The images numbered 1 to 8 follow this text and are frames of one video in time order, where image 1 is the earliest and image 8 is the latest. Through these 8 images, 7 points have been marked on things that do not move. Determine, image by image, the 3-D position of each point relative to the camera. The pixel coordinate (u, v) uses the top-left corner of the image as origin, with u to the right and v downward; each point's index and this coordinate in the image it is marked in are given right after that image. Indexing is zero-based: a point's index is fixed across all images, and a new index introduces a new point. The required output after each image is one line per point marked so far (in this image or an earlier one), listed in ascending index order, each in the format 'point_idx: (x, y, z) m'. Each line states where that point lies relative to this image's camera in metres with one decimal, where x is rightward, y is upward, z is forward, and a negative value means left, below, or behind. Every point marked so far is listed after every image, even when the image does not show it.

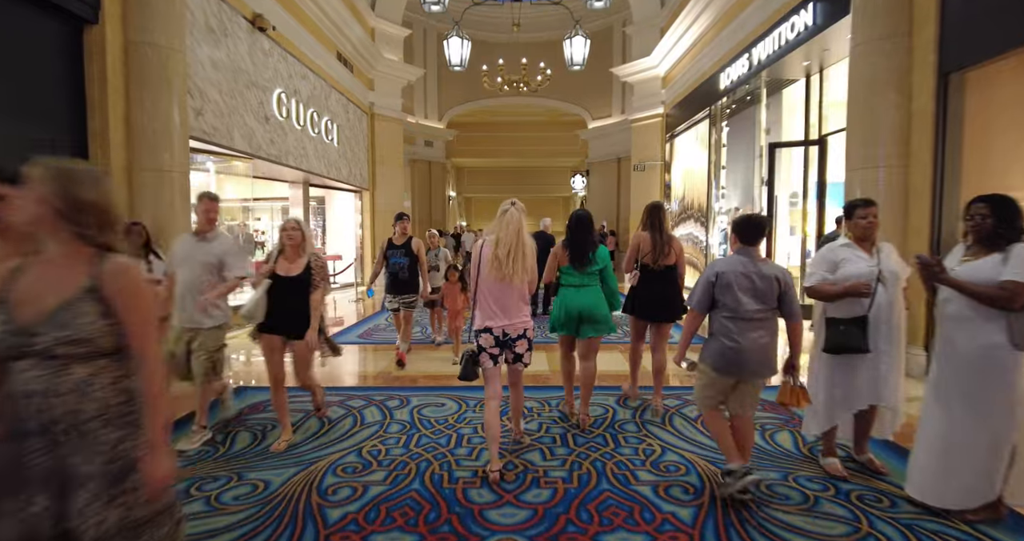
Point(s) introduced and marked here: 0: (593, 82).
0: (+3.1, +7.2, +17.4) m
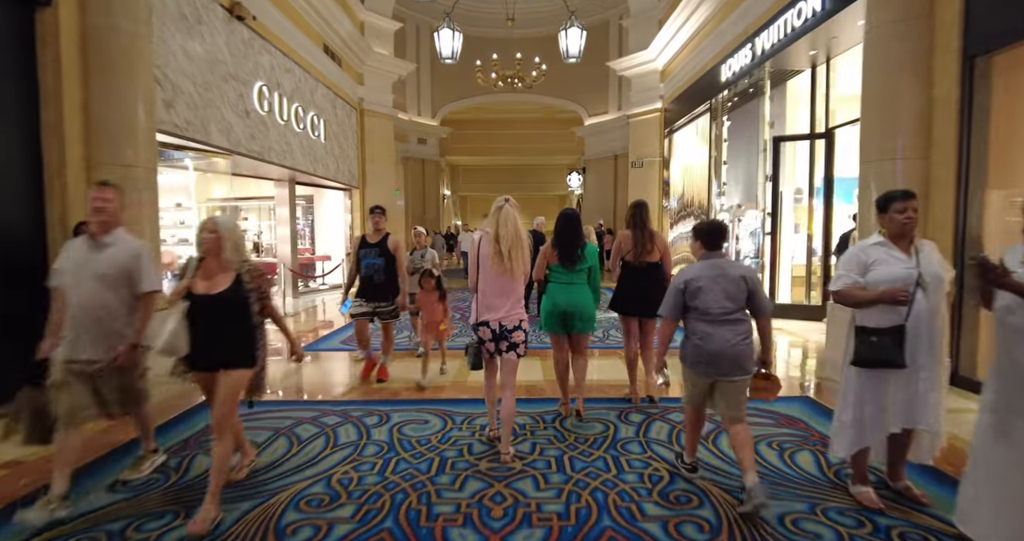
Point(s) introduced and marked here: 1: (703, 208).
0: (+2.9, +7.2, +17.1) m
1: (+3.8, +1.2, +8.9) m
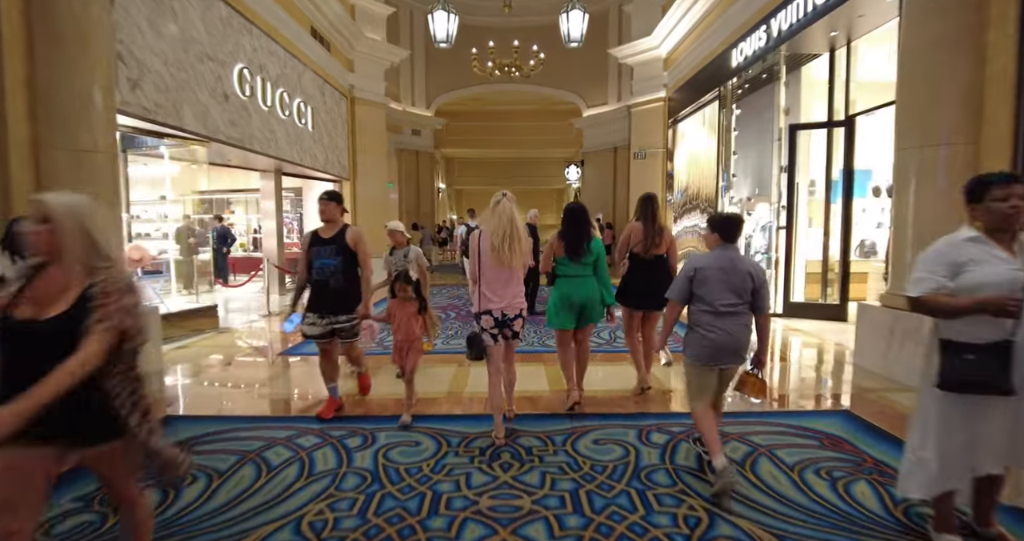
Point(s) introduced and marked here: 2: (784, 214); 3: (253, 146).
0: (+2.8, +7.4, +16.6) m
1: (+3.7, +1.3, +8.5) m
2: (+4.1, +0.9, +6.8) m
3: (-3.8, +1.8, +6.8) m
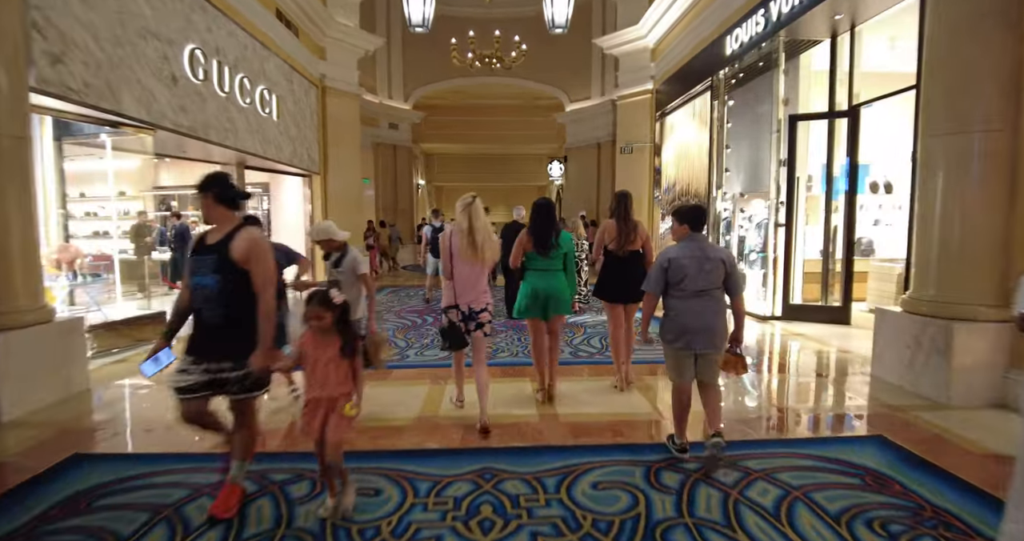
0: (+2.1, +7.5, +16.2) m
1: (+3.4, +1.3, +8.1) m
2: (+3.8, +0.9, +6.4) m
3: (-4.1, +1.8, +6.1) m
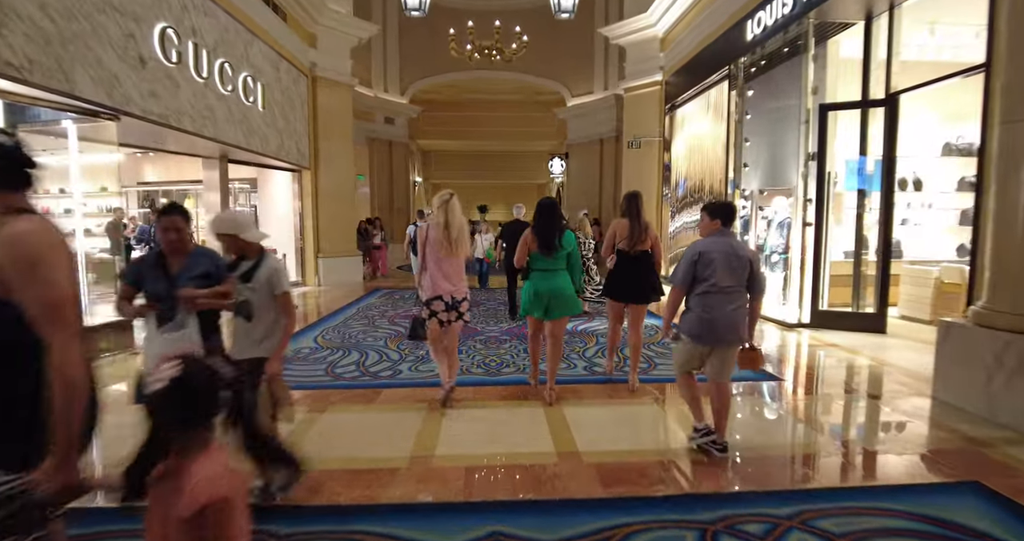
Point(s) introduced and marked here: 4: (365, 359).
0: (+2.1, +7.5, +15.6) m
1: (+3.5, +1.3, +7.6) m
2: (+3.9, +0.8, +5.9) m
3: (-4.0, +1.8, +5.6) m
4: (-1.4, -0.9, +4.3) m
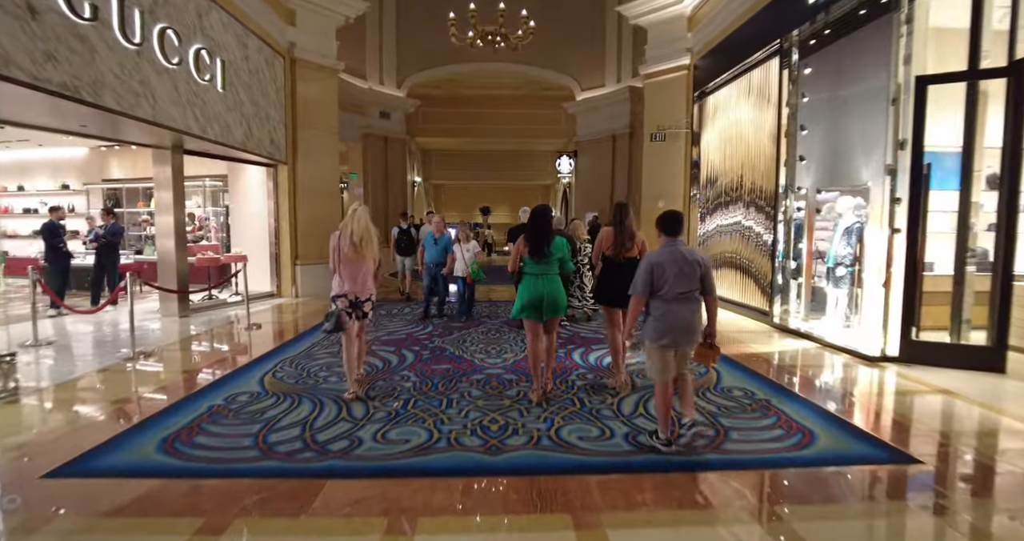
0: (+2.3, +7.2, +14.5) m
1: (+3.6, +1.1, +6.4) m
2: (+3.9, +0.6, +4.7) m
3: (-3.9, +1.6, +4.4) m
4: (-1.3, -1.0, +3.1) m
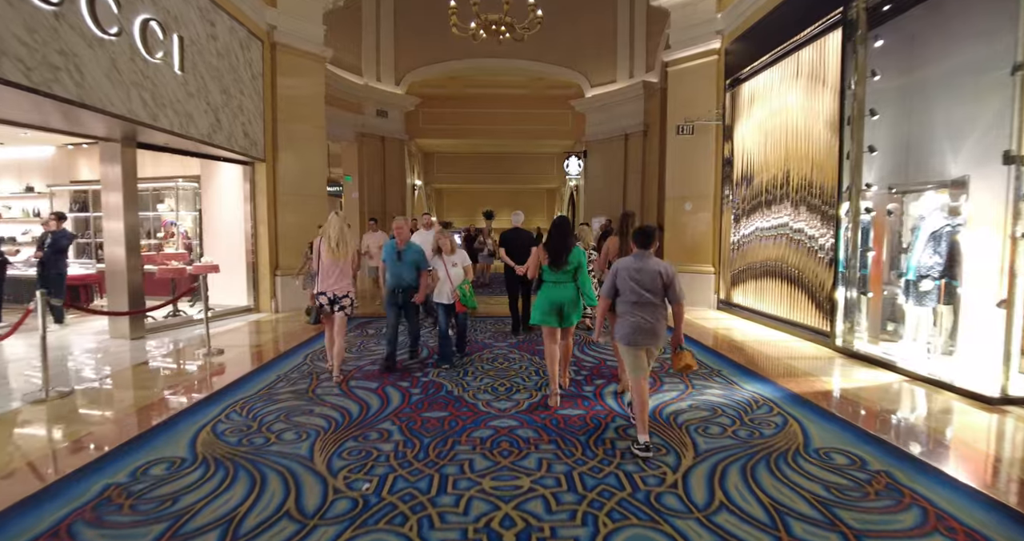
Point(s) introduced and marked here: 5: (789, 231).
0: (+2.5, +7.0, +13.6) m
1: (+3.7, +0.9, +5.4) m
2: (+4.1, +0.5, +3.7) m
3: (-3.8, +1.5, +3.5) m
4: (-1.2, -1.1, +2.1) m
5: (+3.7, +0.5, +6.0) m
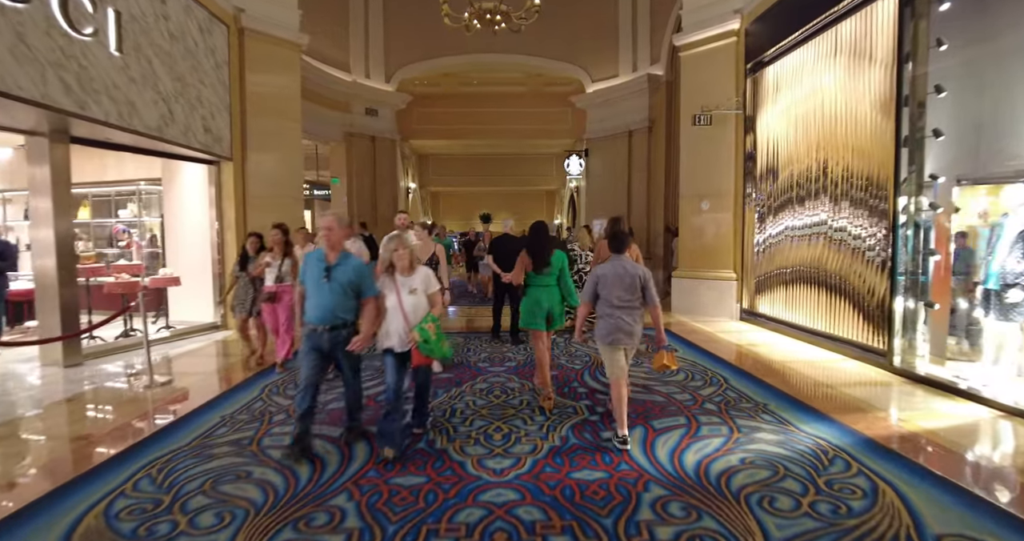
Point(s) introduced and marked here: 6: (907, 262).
0: (+2.3, +6.8, +12.8) m
1: (+3.6, +0.9, +4.6) m
2: (+4.0, +0.5, +3.0) m
3: (-3.9, +1.4, +2.7) m
4: (-1.2, -1.2, +1.3) m
5: (+3.6, +0.4, +5.2) m
6: (+3.7, +0.1, +4.3) m
